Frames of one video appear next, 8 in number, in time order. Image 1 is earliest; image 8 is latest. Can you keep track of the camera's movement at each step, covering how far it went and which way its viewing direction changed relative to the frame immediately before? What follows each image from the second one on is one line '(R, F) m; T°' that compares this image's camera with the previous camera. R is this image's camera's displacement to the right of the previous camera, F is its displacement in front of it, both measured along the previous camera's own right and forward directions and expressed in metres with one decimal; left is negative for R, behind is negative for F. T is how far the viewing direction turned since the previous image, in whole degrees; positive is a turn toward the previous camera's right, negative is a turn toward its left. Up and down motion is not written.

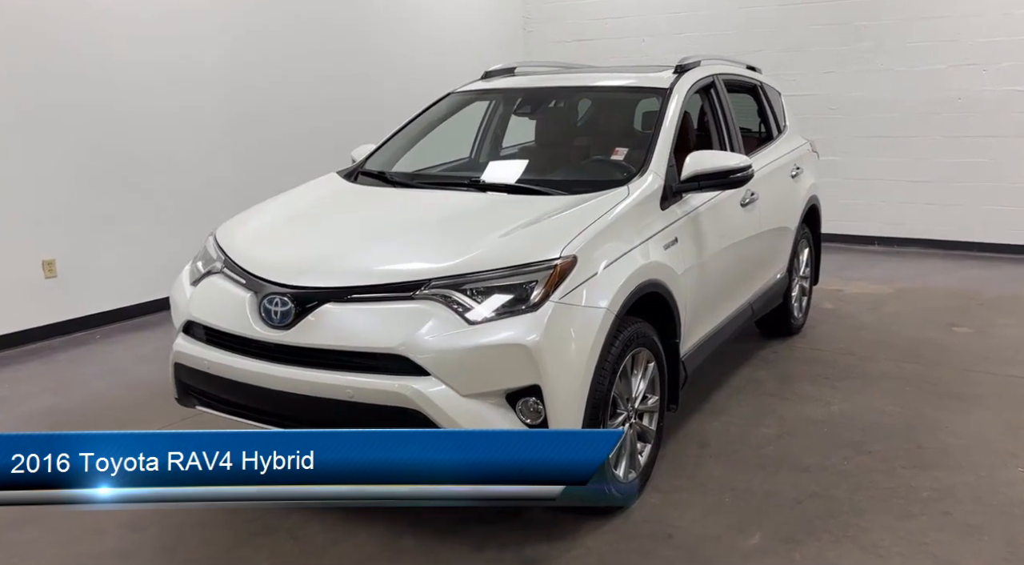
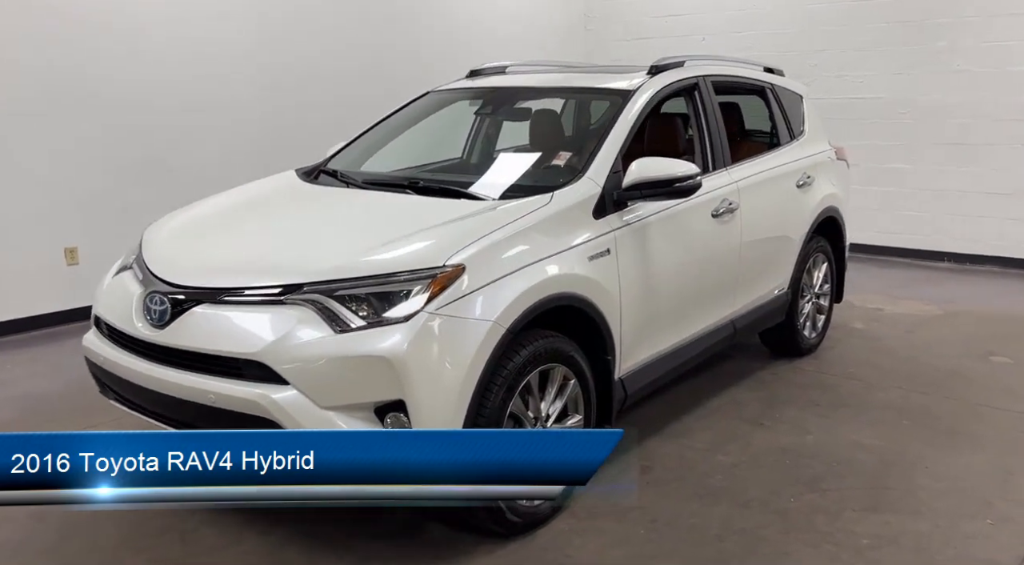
(+0.6, +0.2) m; -7°
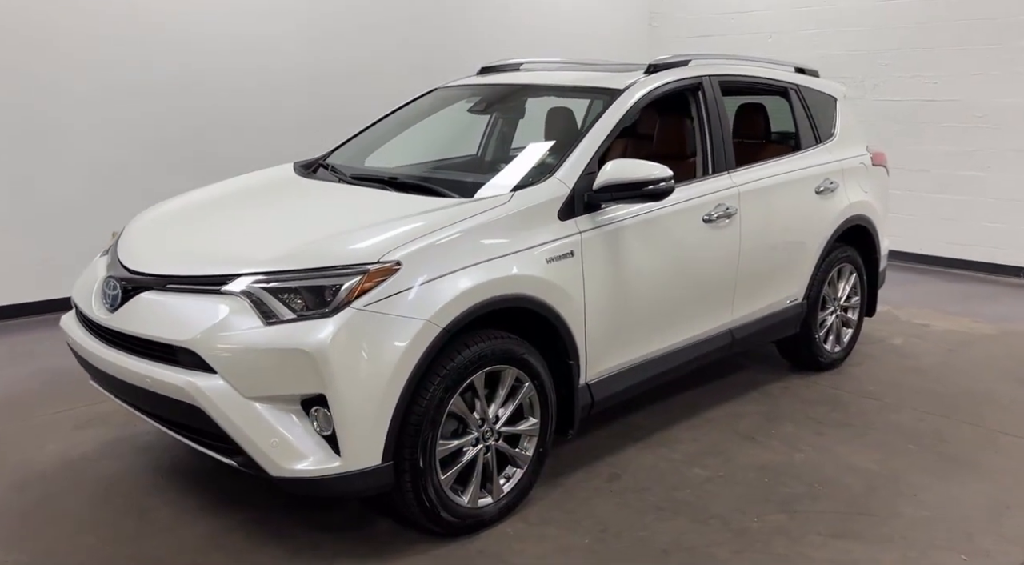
(+0.4, 0.0) m; -6°
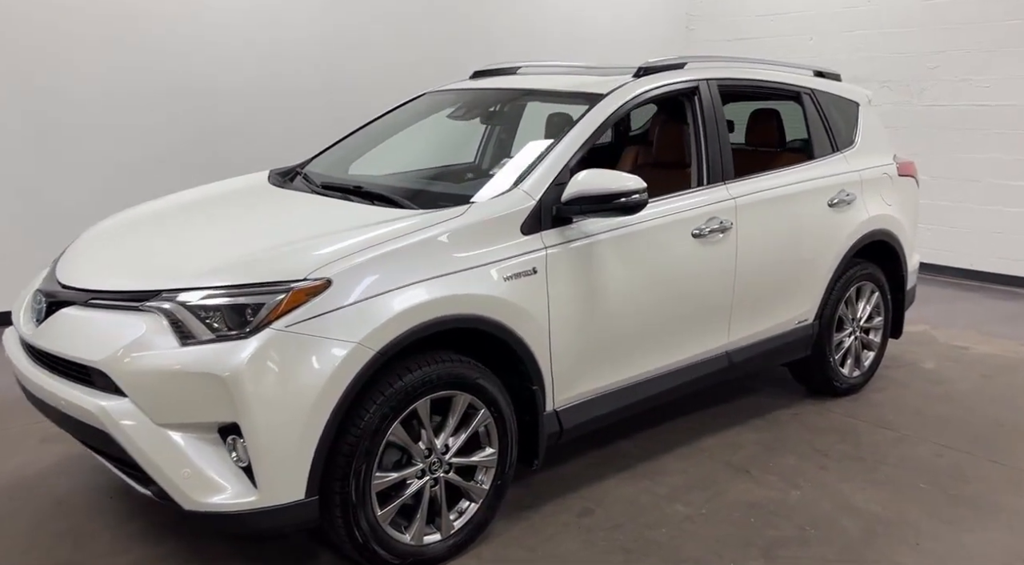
(+0.3, +0.2) m; -4°
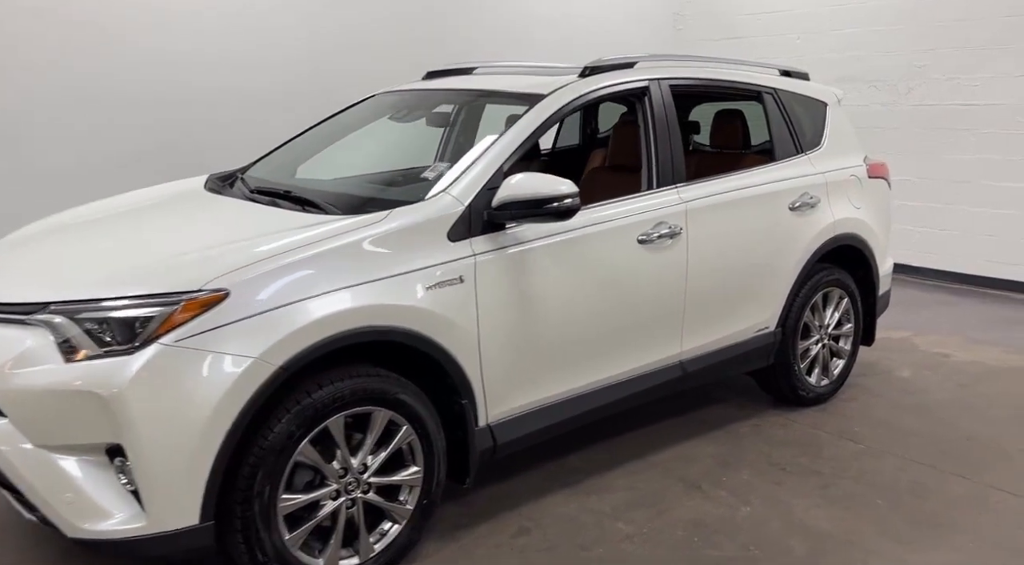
(+0.2, +0.1) m; 0°
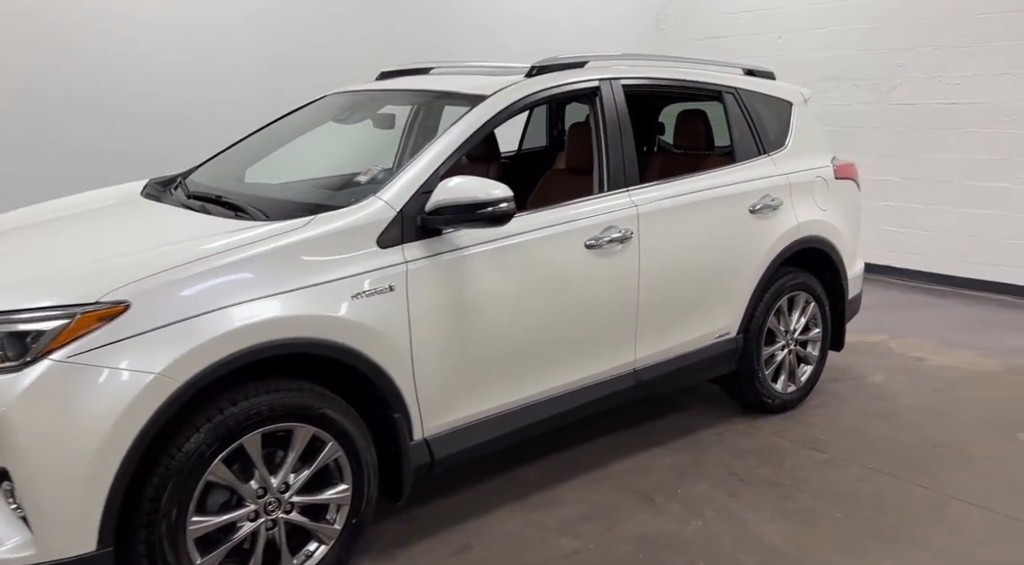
(+0.2, +0.1) m; 0°
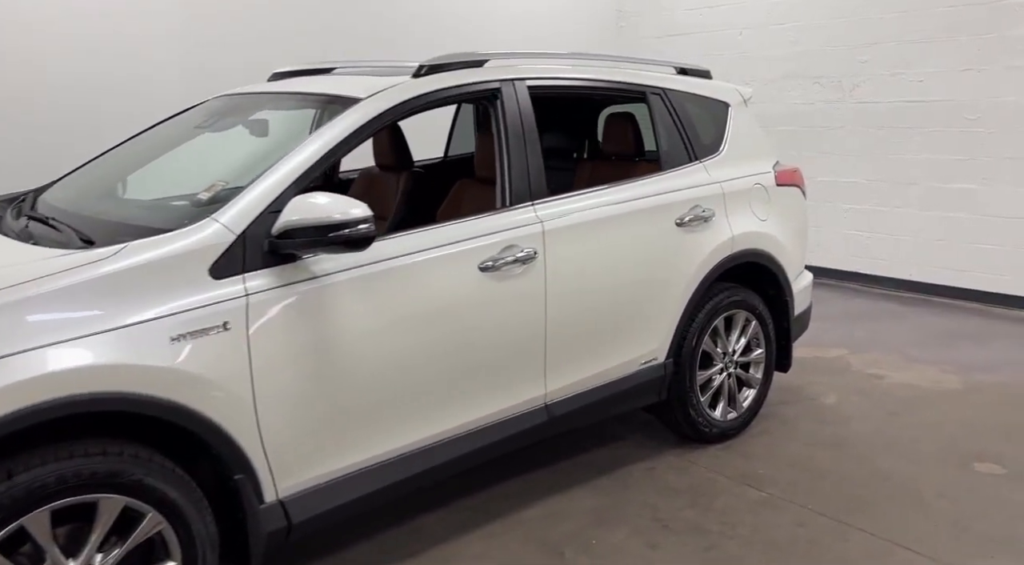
(+0.3, +0.3) m; +1°
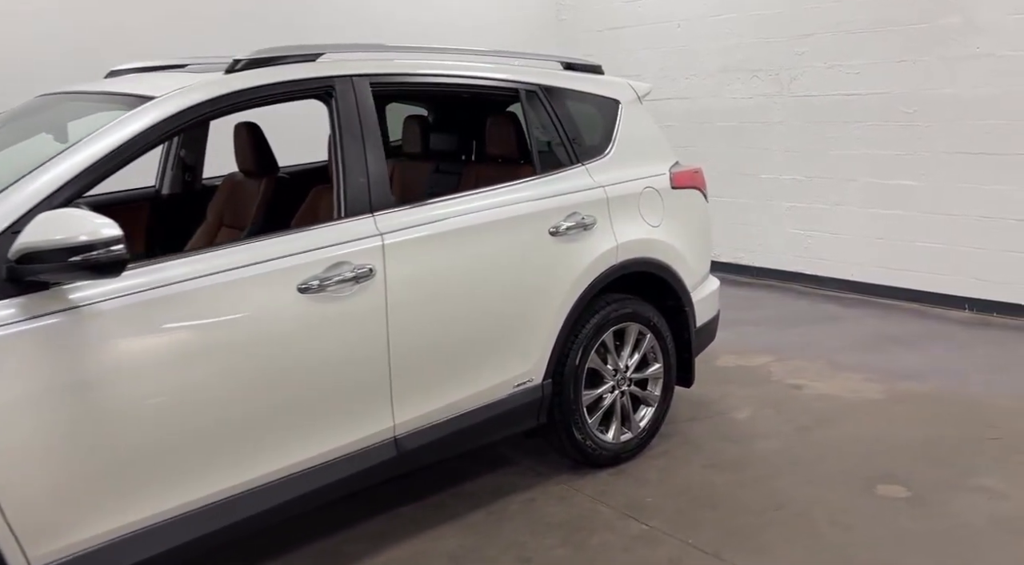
(+0.4, +0.3) m; +2°
